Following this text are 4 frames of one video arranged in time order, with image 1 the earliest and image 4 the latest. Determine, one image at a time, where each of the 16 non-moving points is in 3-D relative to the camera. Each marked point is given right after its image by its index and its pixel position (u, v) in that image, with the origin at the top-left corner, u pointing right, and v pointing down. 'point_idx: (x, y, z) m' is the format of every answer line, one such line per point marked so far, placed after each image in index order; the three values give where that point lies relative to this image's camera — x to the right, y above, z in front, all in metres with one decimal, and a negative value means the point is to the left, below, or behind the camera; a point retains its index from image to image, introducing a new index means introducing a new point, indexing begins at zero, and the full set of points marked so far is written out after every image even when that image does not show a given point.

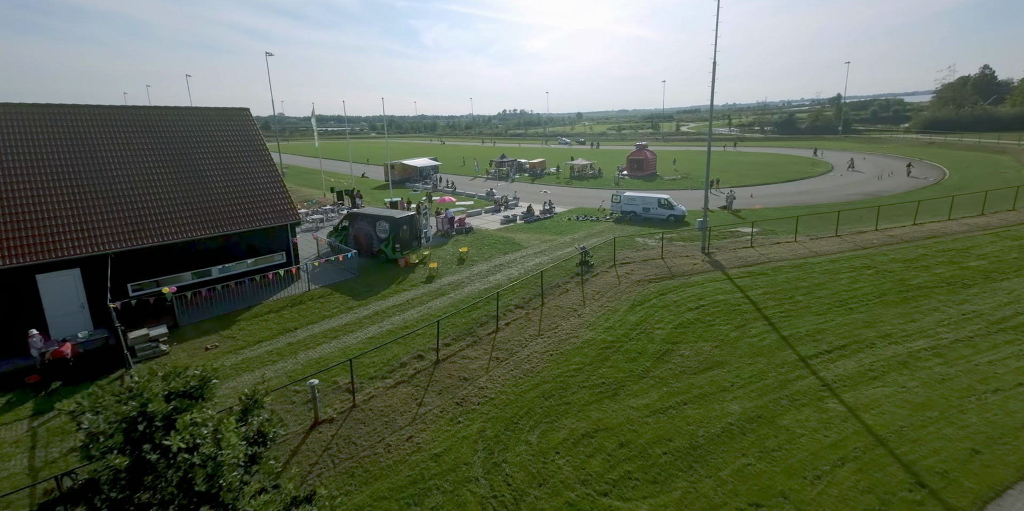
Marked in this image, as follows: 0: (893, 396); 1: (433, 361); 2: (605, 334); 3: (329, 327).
0: (+11.5, -4.2, +13.5) m
1: (-2.6, -3.4, +14.6) m
2: (+3.4, -2.8, +16.2) m
3: (-7.0, -2.7, +17.3) m
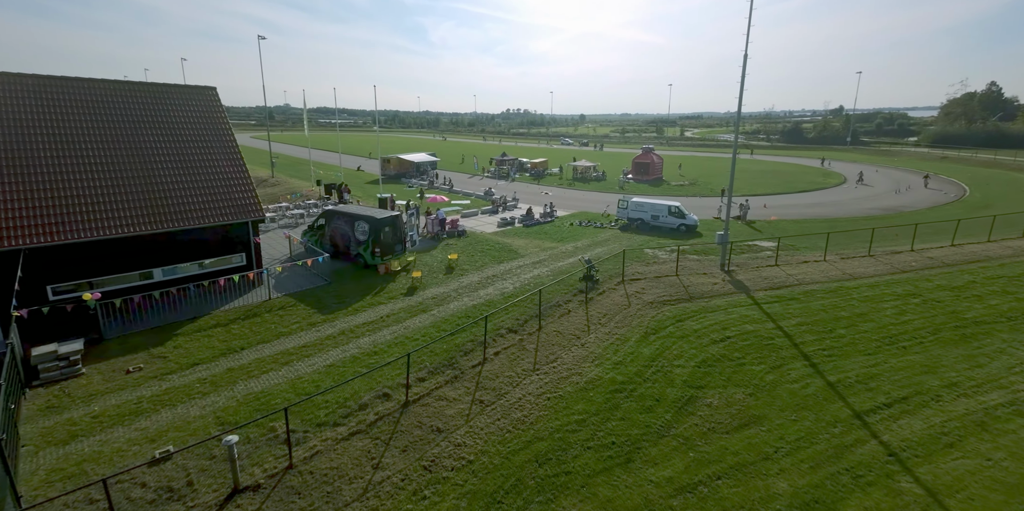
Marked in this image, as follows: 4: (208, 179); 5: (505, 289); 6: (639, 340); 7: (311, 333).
0: (+11.1, -5.2, +10.6) m
1: (-2.9, -3.8, +11.7) m
2: (+3.1, -3.5, +13.3) m
3: (-7.4, -3.0, +14.3) m
4: (-13.3, +3.2, +19.3) m
5: (-0.3, -1.4, +18.7) m
6: (+4.3, -2.8, +15.0) m
7: (-6.8, -2.6, +15.2) m
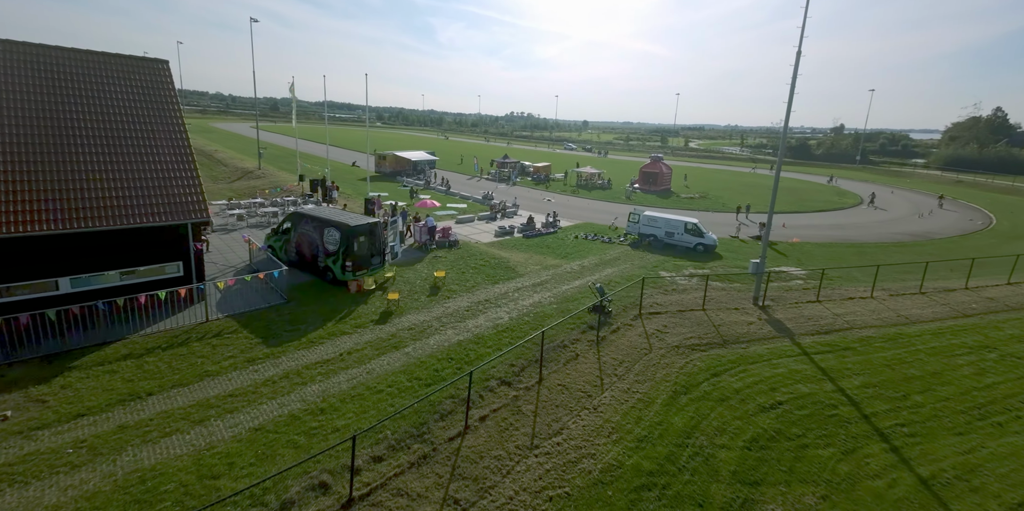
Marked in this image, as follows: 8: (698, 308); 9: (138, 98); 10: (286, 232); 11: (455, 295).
0: (+10.8, -6.5, +7.3) m
1: (-3.1, -4.5, +8.3) m
2: (+2.8, -4.4, +9.9) m
3: (-7.6, -3.4, +10.9) m
4: (-13.2, +3.0, +15.9) m
5: (-0.4, -2.2, +15.3) m
6: (+4.1, -3.8, +11.7) m
7: (-7.0, -3.1, +11.7) m
8: (+7.3, -2.1, +17.6) m
9: (-15.0, +6.4, +18.0) m
10: (-9.2, +1.0, +18.3) m
11: (-2.2, -1.5, +16.8) m
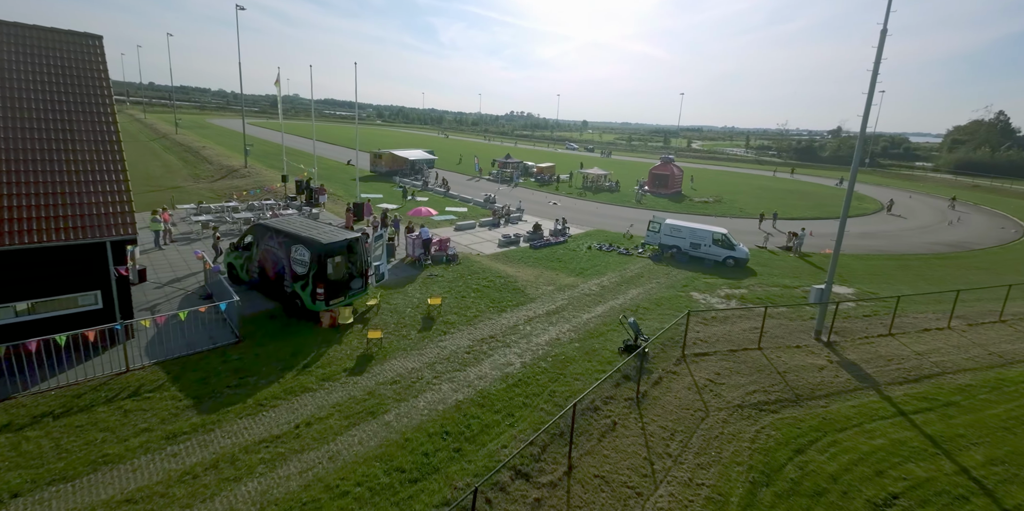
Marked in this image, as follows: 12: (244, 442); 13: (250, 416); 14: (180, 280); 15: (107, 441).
0: (+11.1, -7.3, +4.0) m
1: (-2.8, -5.2, +4.9) m
2: (+3.2, -5.2, +6.6) m
3: (-7.2, -4.1, +7.6) m
4: (-12.8, +2.4, +12.5) m
5: (-0.1, -2.9, +12.0) m
6: (+4.4, -4.6, +8.4) m
7: (-6.6, -3.8, +8.4) m
8: (+7.6, -2.9, +14.3) m
9: (-14.5, +5.7, +14.7) m
10: (-8.8, +0.3, +15.0) m
11: (-1.8, -2.3, +13.5) m
12: (-5.3, -3.7, +8.9) m
13: (-5.5, -3.4, +9.4) m
14: (-11.9, -0.7, +16.1) m
15: (-7.9, -3.6, +8.9) m
